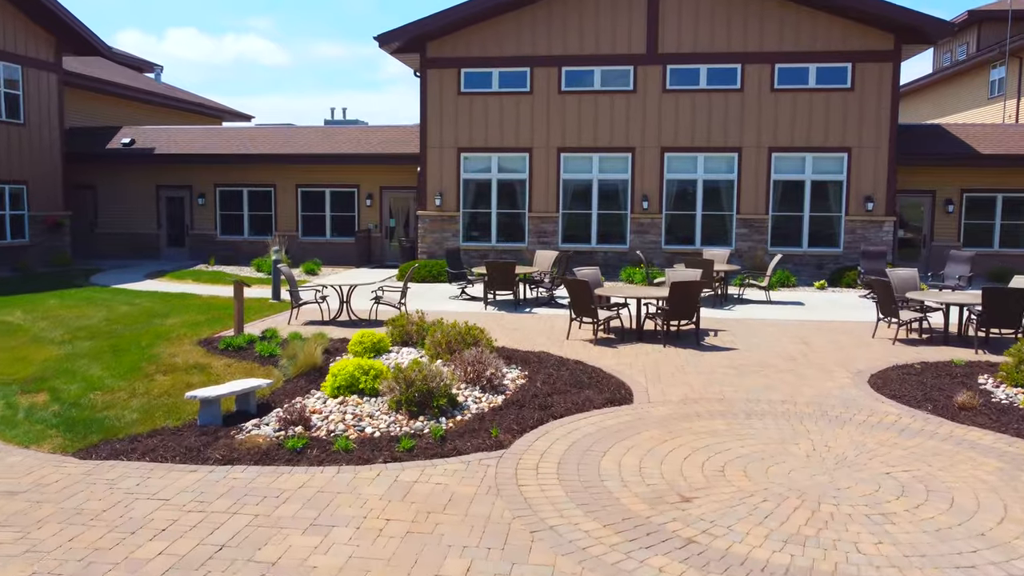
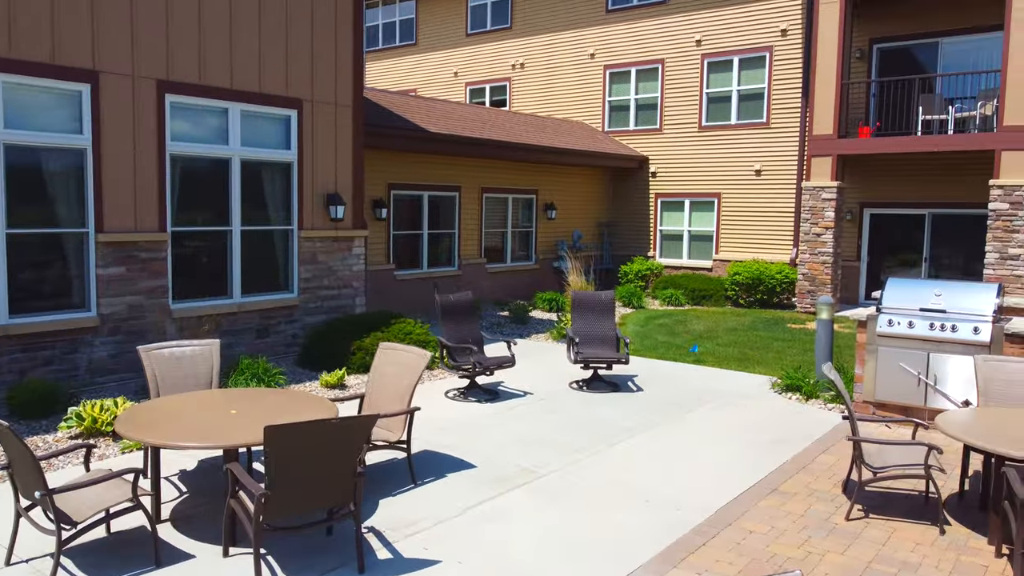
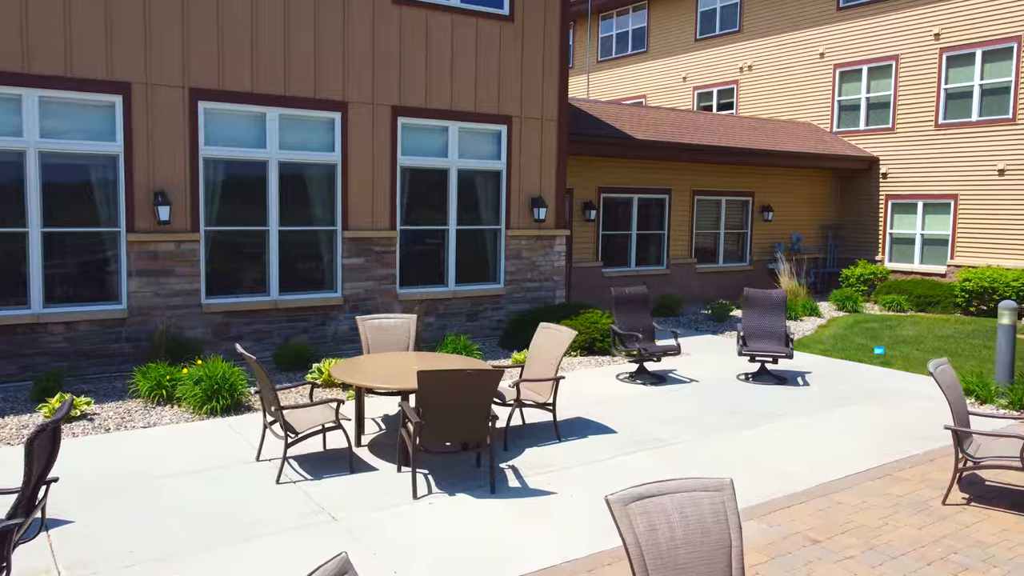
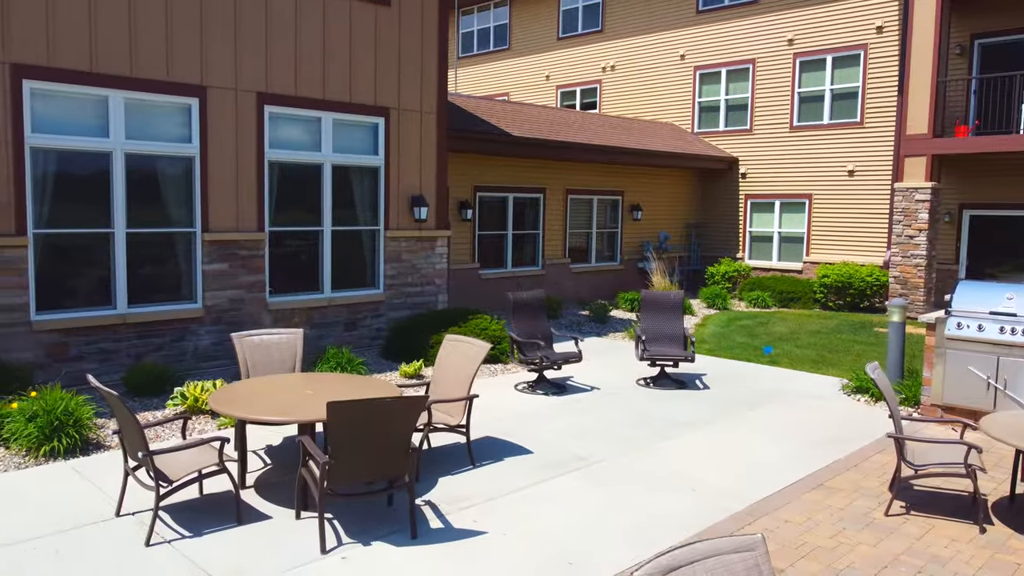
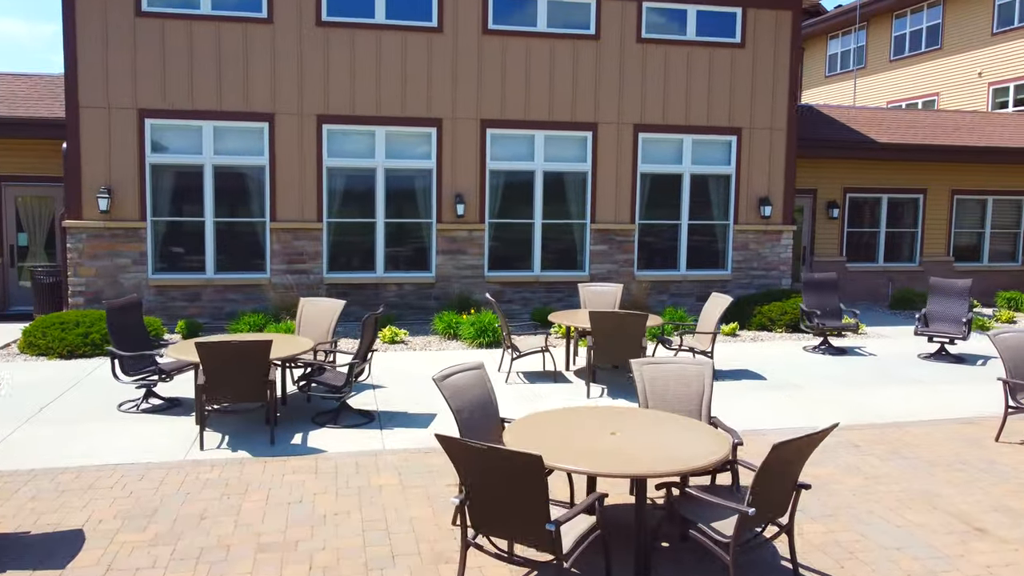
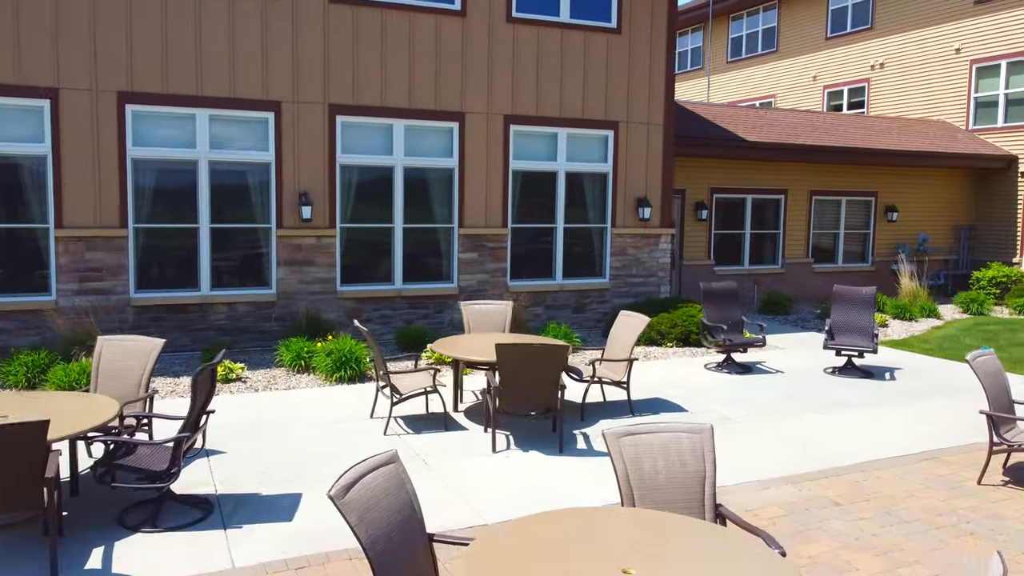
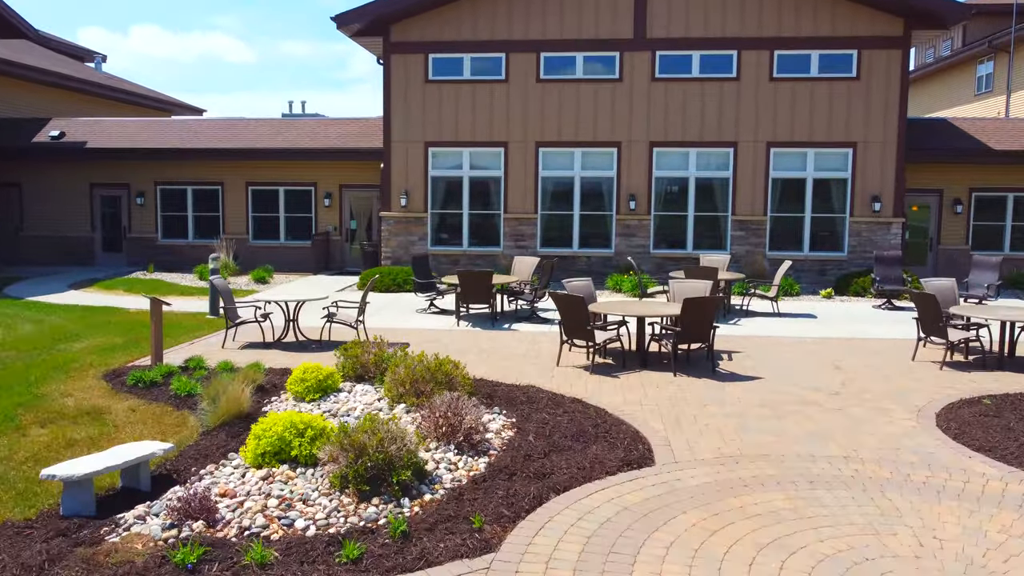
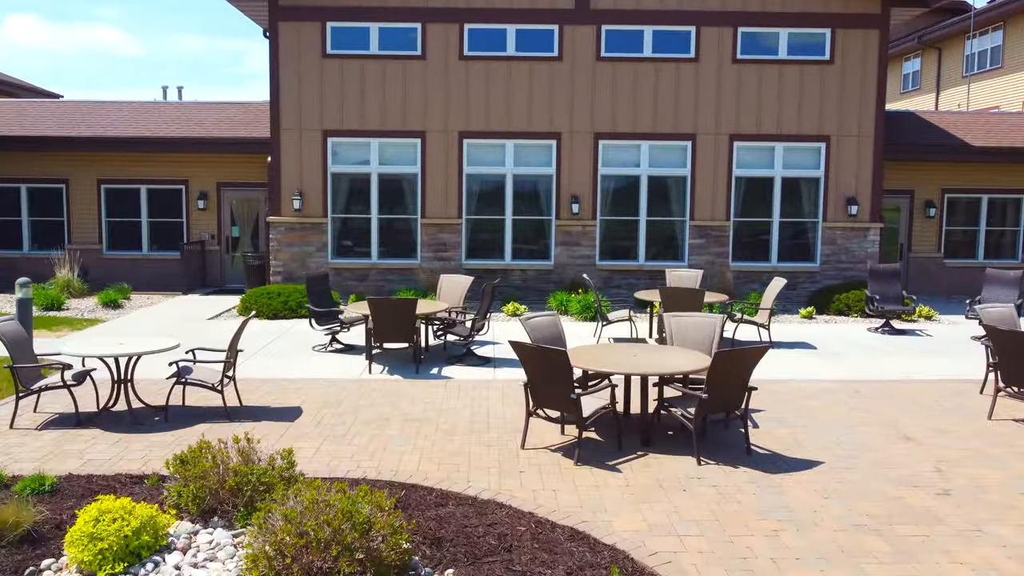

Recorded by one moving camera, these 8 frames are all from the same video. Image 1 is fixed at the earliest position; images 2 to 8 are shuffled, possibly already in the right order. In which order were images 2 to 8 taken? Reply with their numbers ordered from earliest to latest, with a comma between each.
7, 8, 5, 6, 3, 4, 2
